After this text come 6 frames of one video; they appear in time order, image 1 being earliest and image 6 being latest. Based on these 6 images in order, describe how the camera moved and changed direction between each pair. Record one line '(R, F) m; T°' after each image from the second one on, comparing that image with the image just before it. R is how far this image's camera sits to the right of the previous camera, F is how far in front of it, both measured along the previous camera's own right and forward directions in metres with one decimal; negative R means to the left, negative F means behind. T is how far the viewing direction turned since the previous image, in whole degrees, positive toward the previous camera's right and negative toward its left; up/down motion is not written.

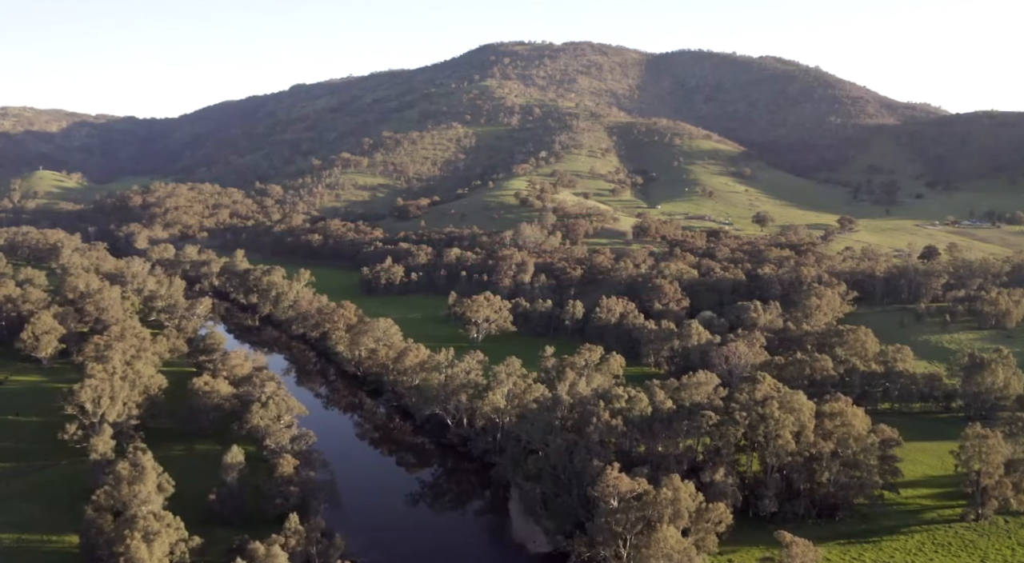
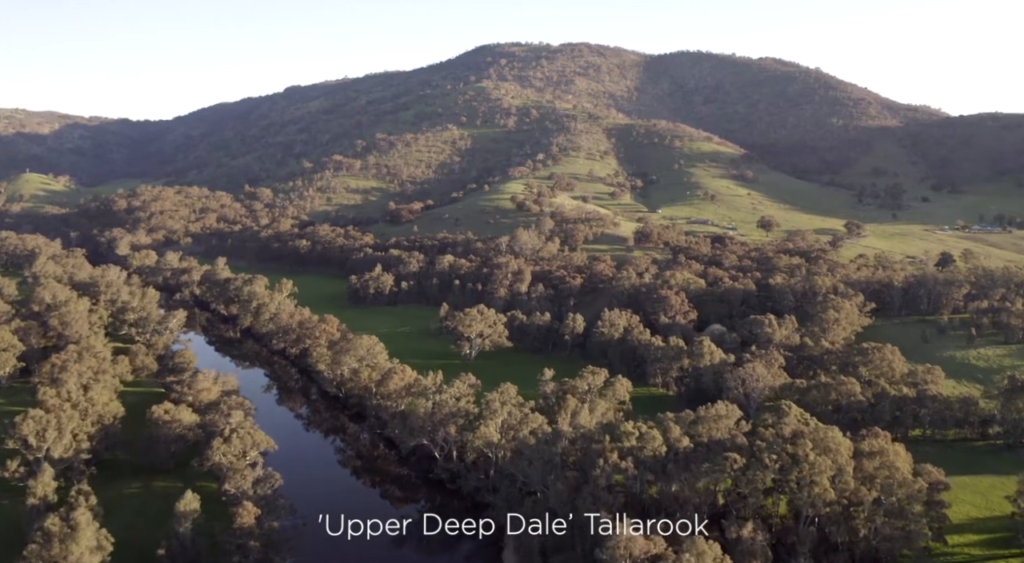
(+0.1, +7.3) m; 0°
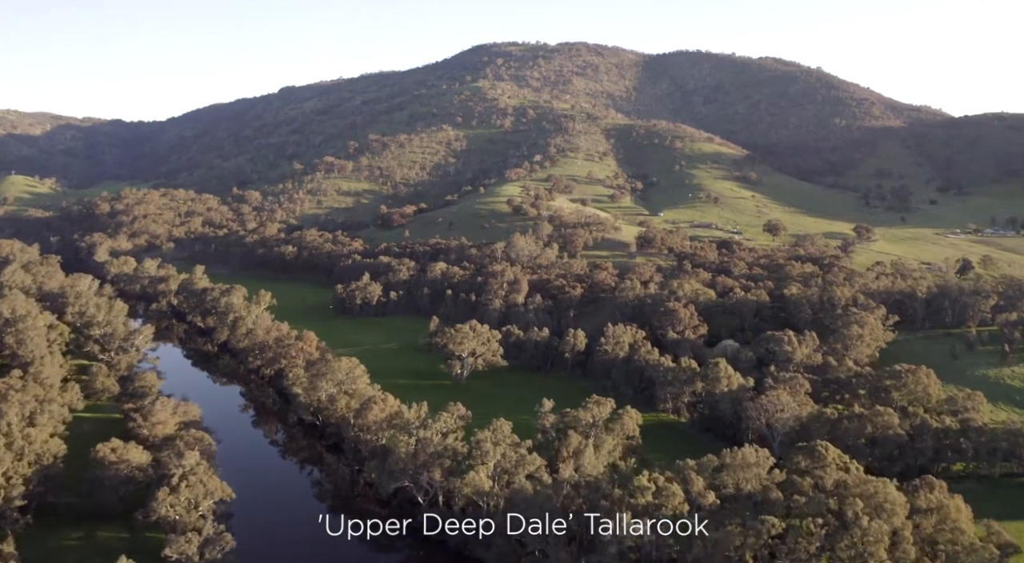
(+0.2, +8.0) m; 0°
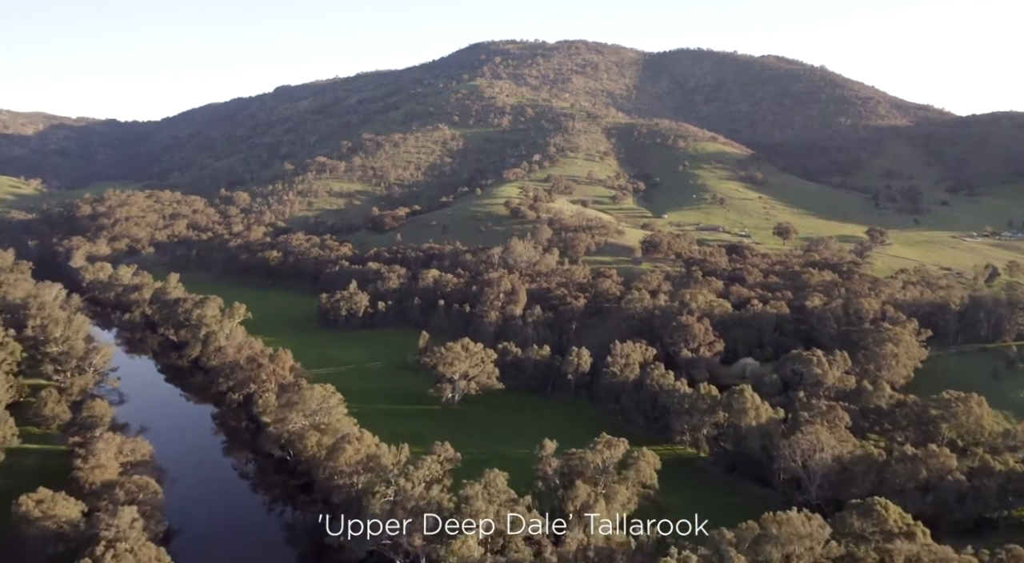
(+0.1, +9.0) m; 0°
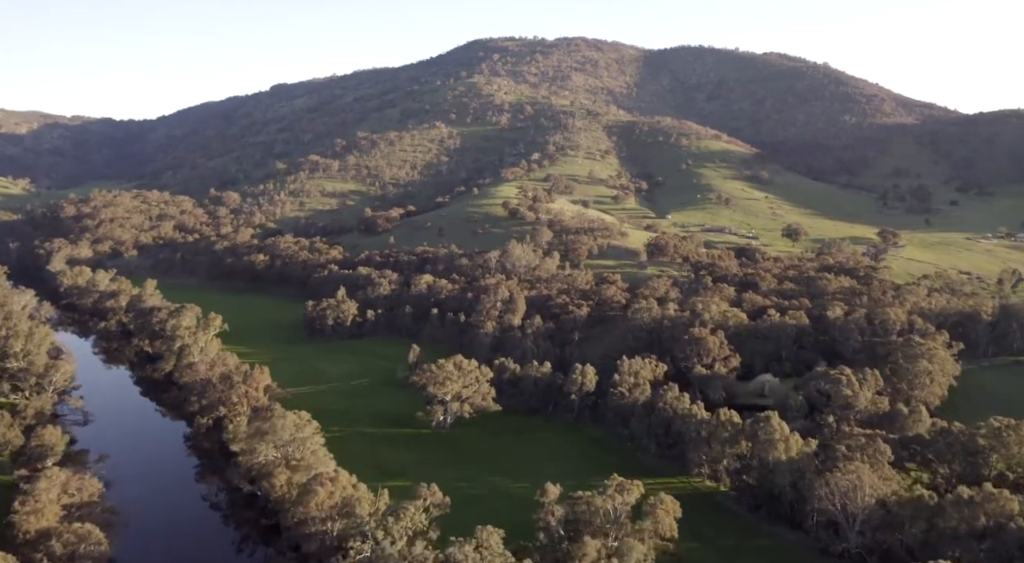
(+0.1, +7.3) m; 0°
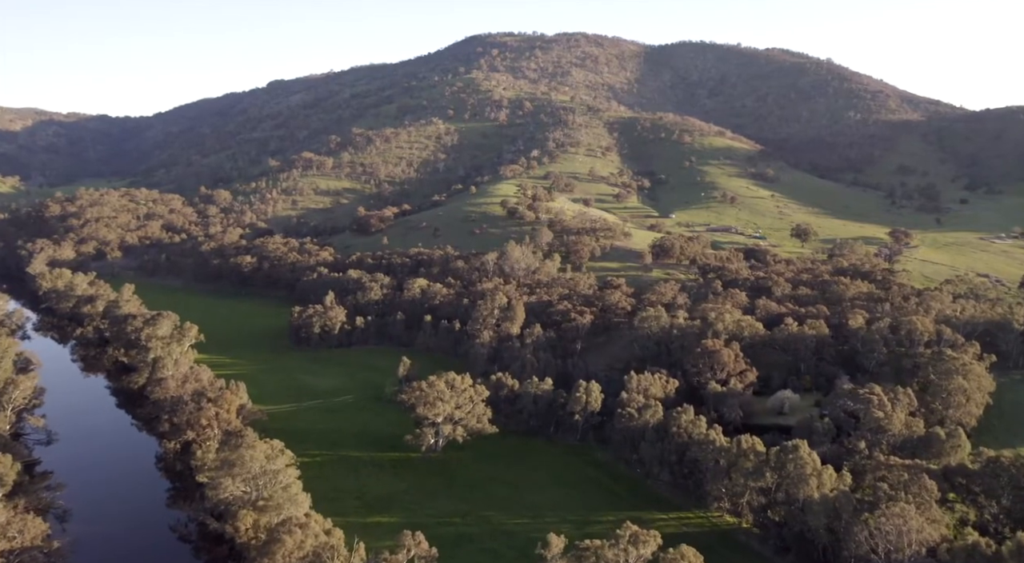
(+0.1, +6.4) m; 0°
